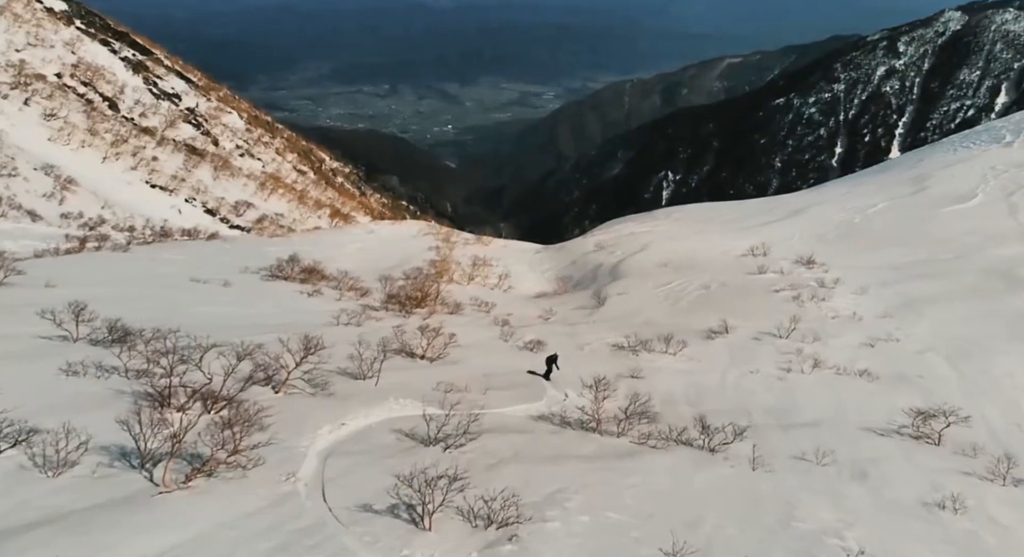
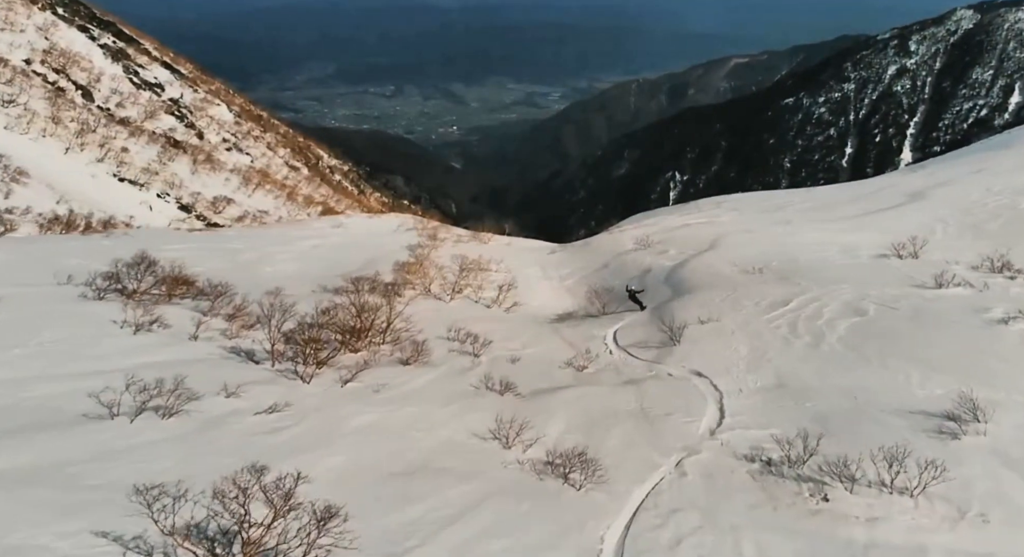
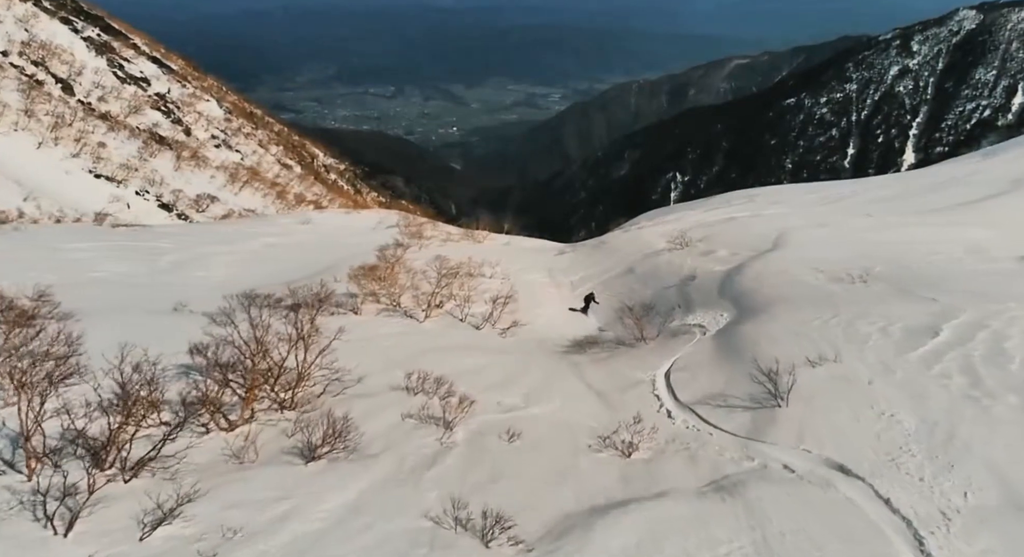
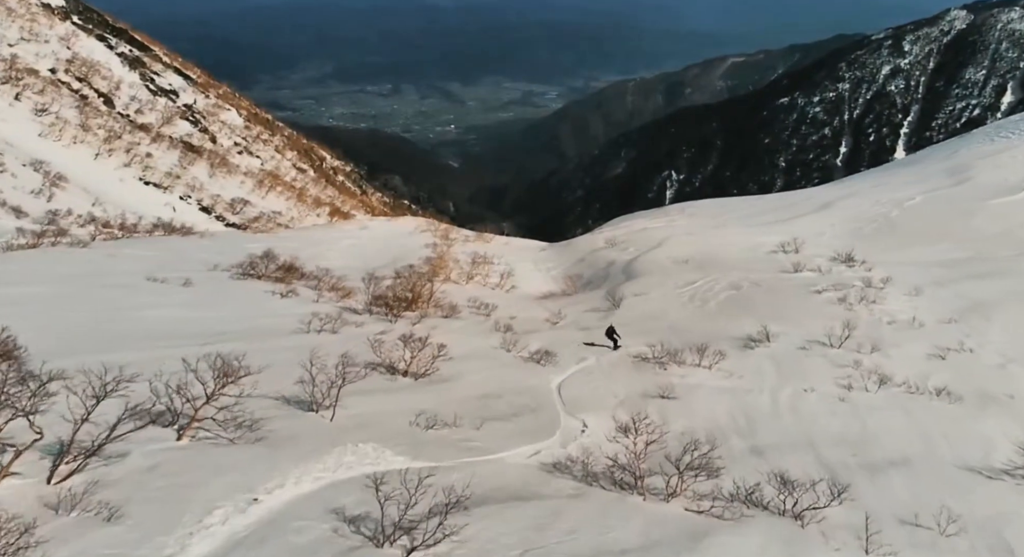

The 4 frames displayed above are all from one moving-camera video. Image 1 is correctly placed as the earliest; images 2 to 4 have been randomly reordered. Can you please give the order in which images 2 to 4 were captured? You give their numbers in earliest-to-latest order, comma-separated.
4, 2, 3
